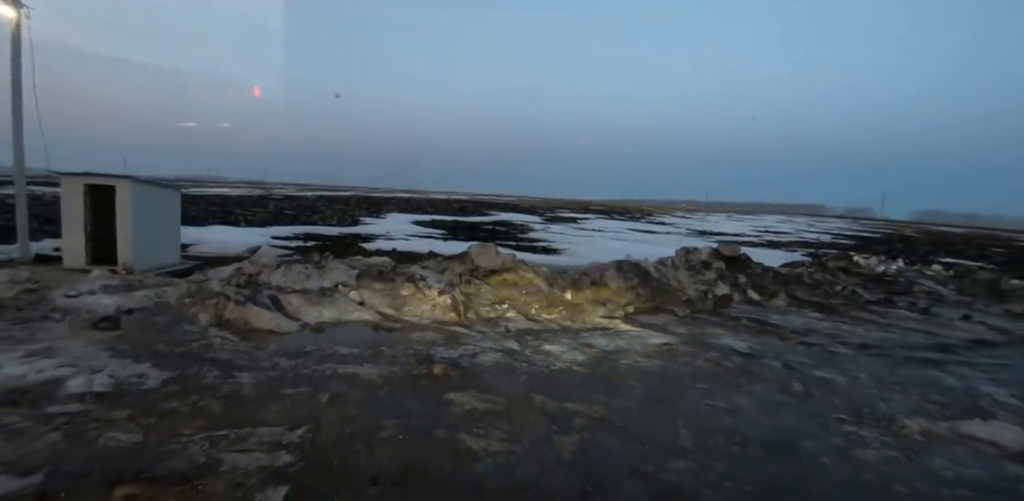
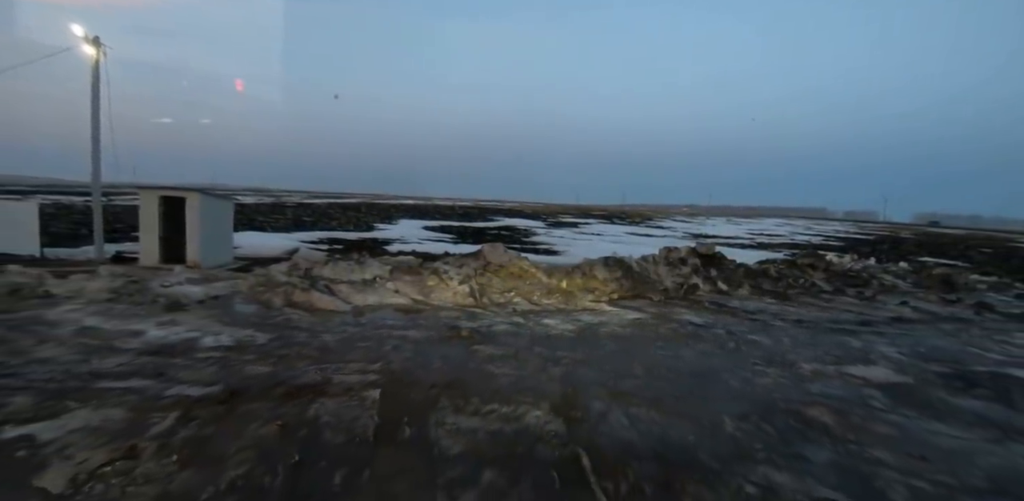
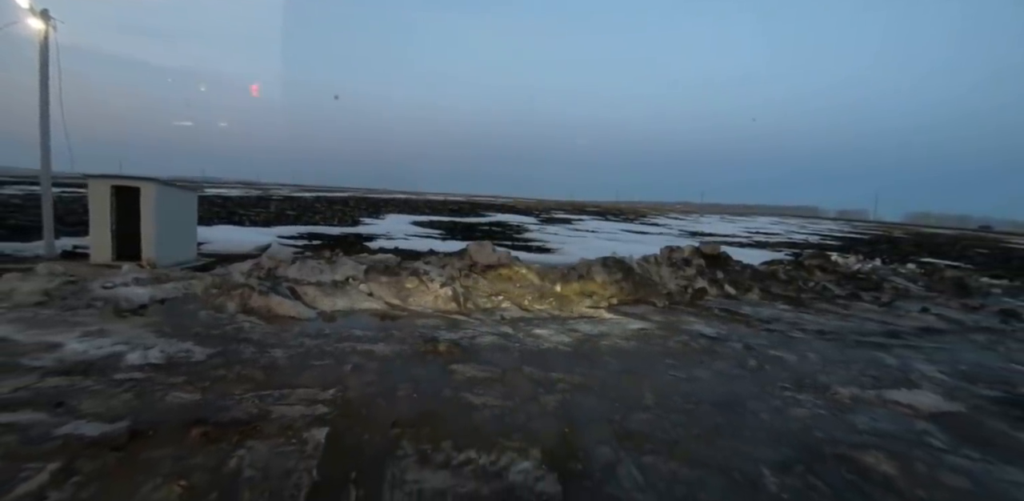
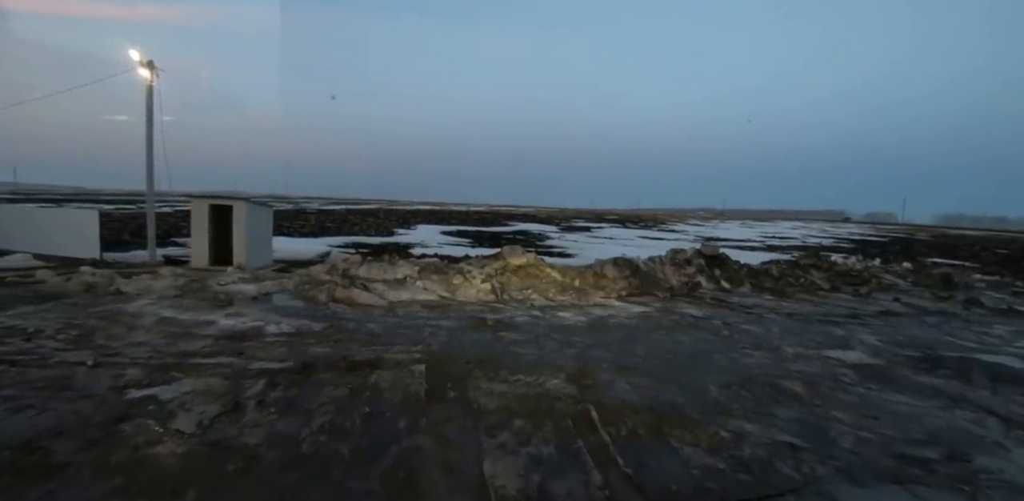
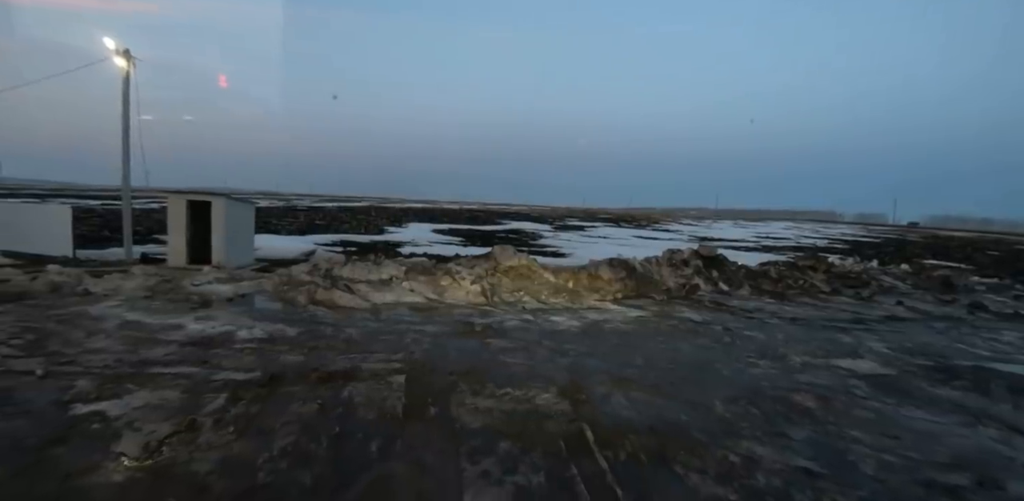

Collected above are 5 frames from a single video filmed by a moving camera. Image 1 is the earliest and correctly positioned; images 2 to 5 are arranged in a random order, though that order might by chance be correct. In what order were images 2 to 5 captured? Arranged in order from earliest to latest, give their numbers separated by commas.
3, 2, 5, 4
